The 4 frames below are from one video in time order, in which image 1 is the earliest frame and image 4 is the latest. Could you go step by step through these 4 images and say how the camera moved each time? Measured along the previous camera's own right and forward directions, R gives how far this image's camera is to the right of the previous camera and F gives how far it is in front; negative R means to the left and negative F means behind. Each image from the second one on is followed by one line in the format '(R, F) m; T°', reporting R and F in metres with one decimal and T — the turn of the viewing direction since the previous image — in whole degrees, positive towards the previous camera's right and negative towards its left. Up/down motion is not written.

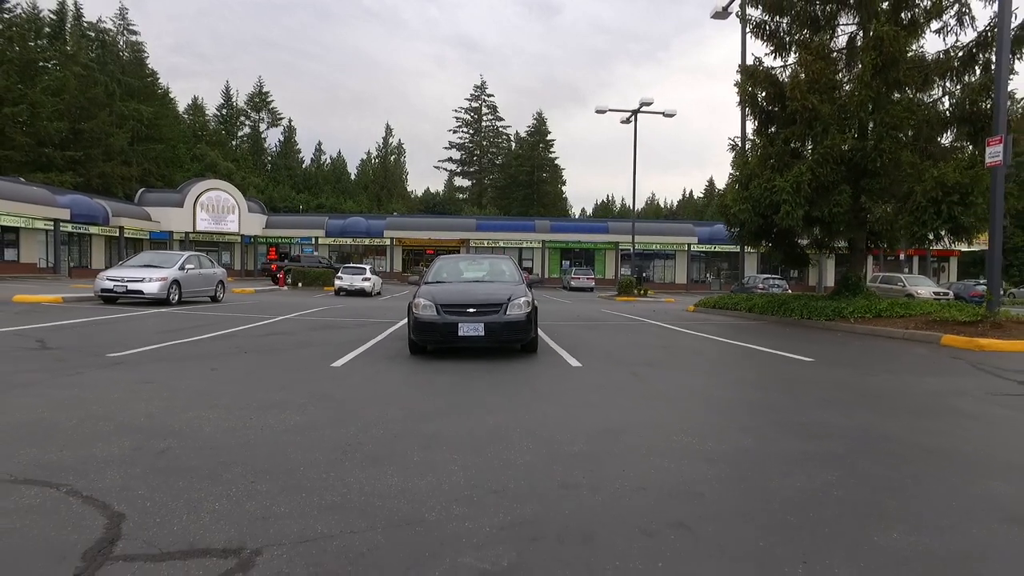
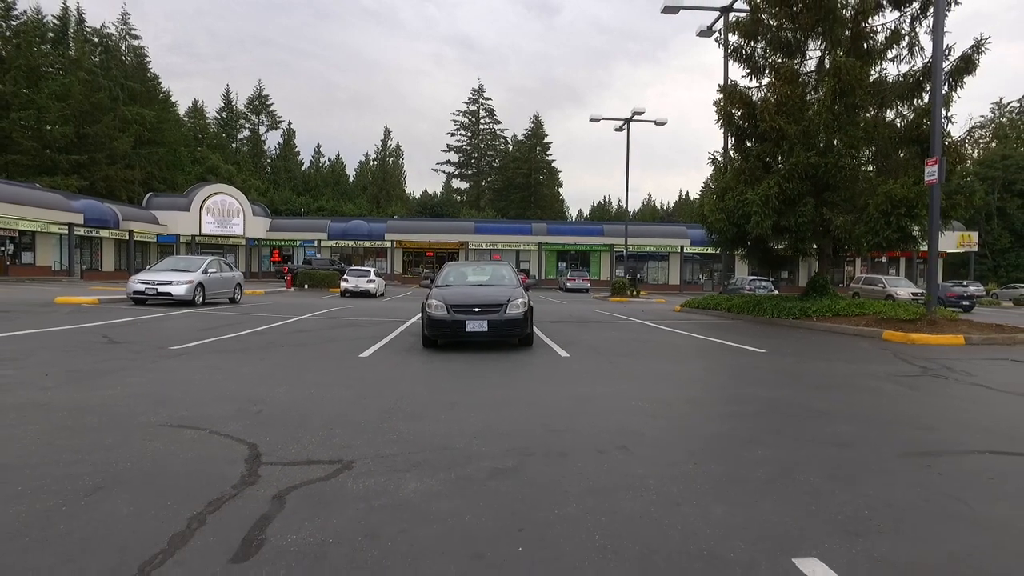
(0.0, -1.7) m; 0°
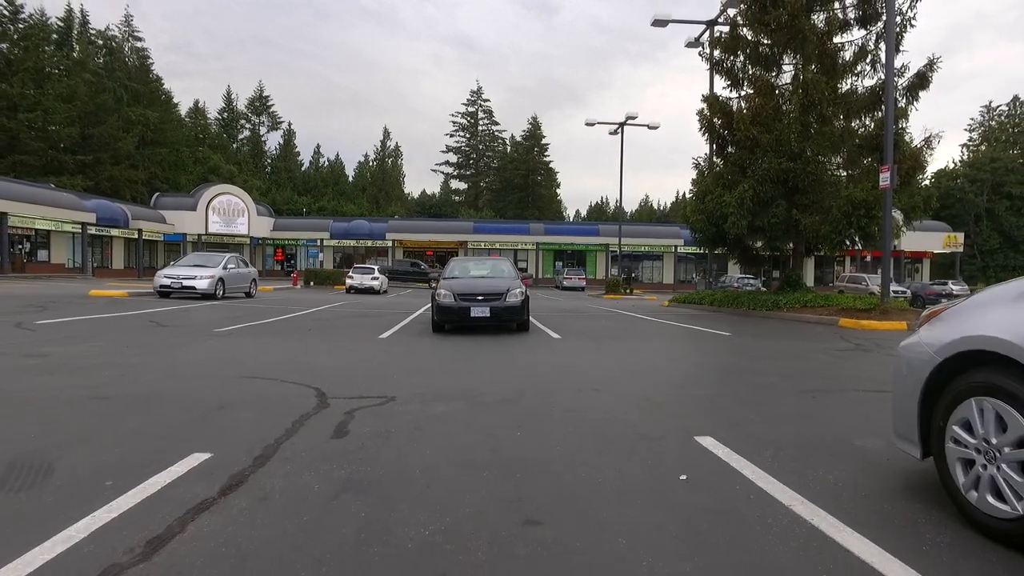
(0.0, -1.6) m; 0°
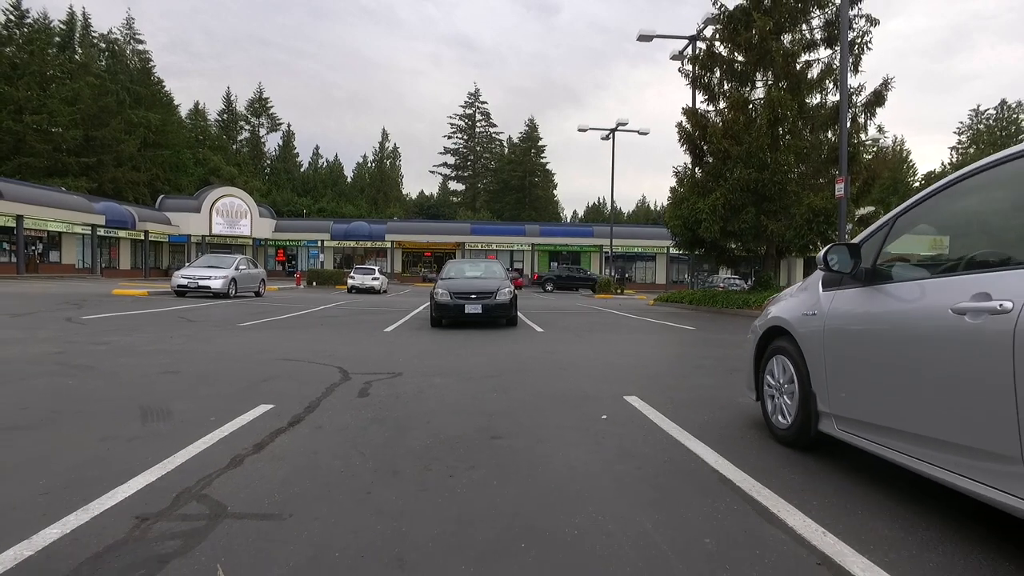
(+0.2, -1.6) m; 0°
